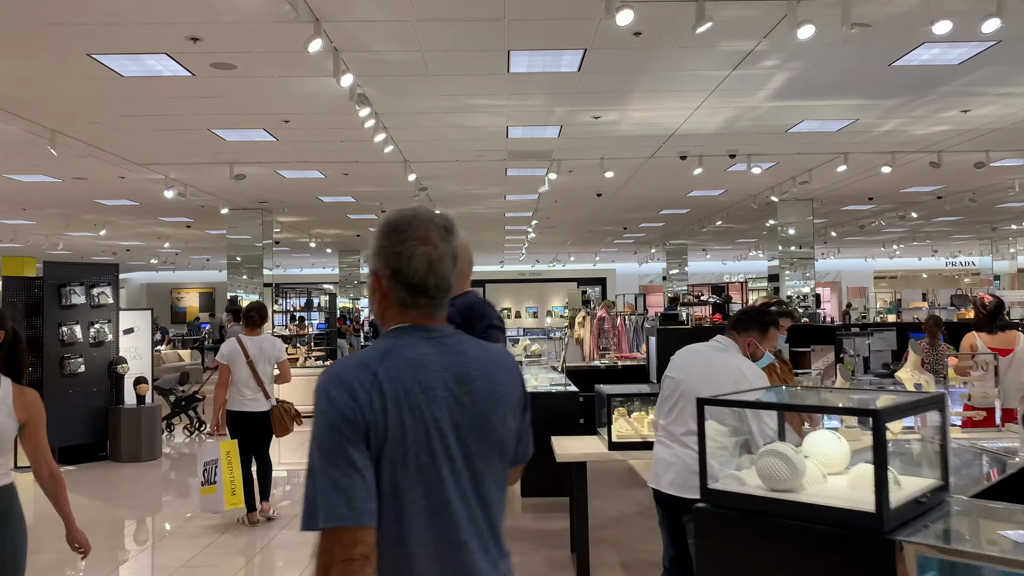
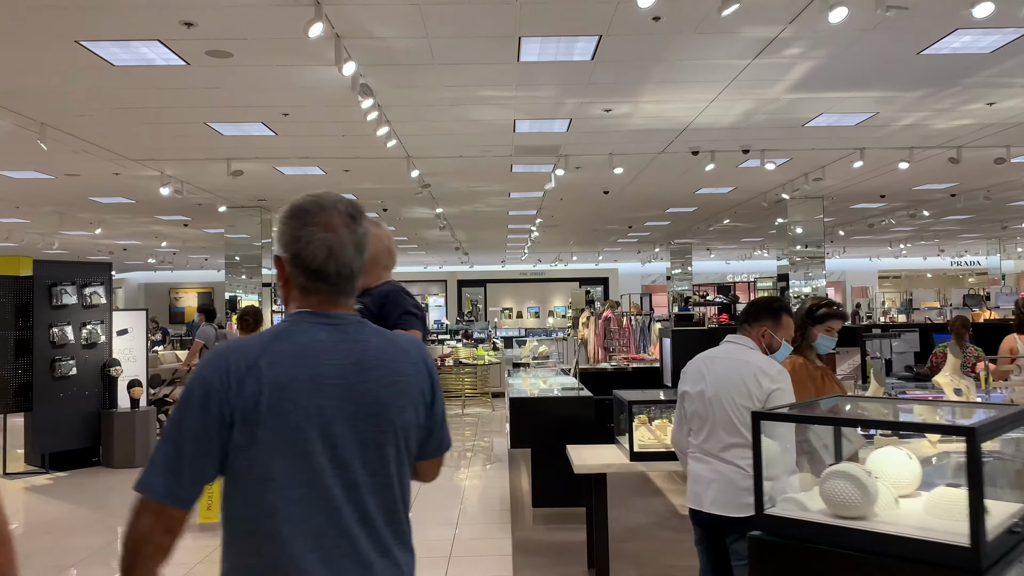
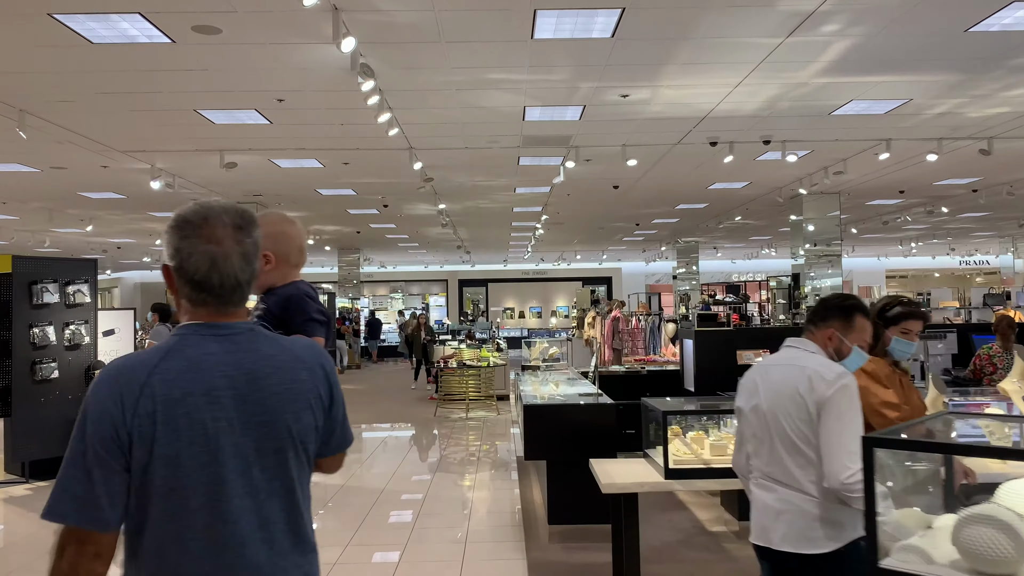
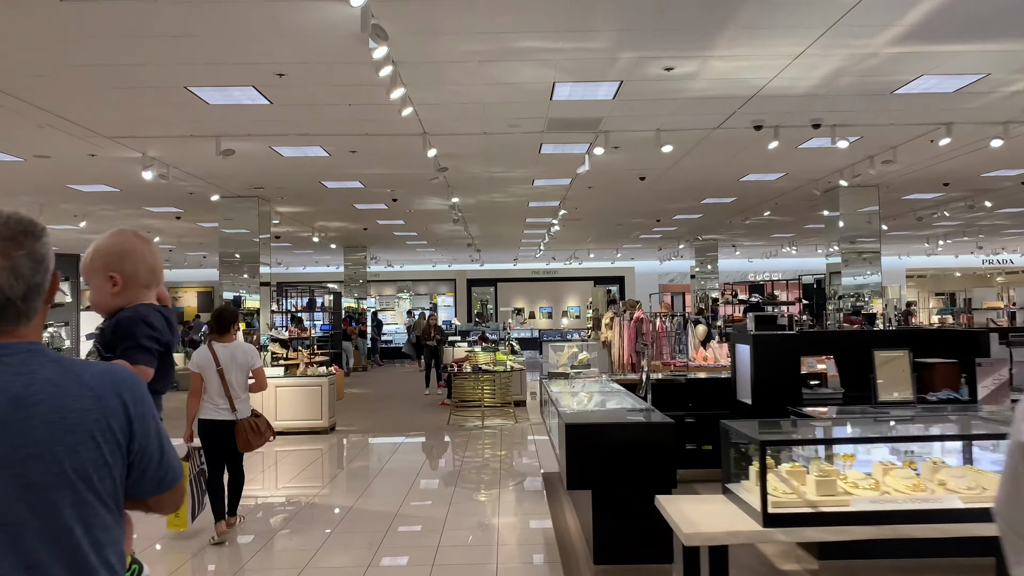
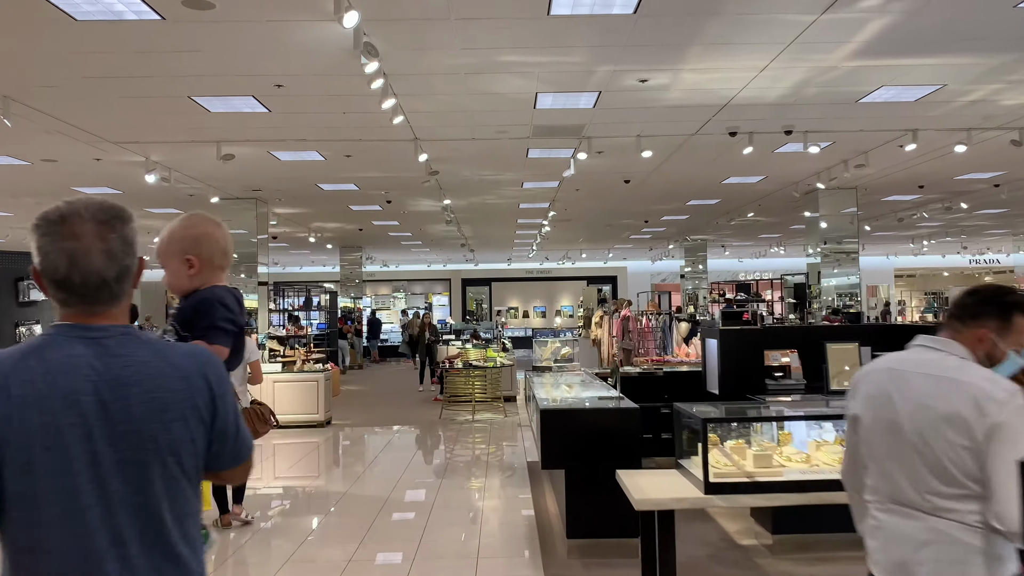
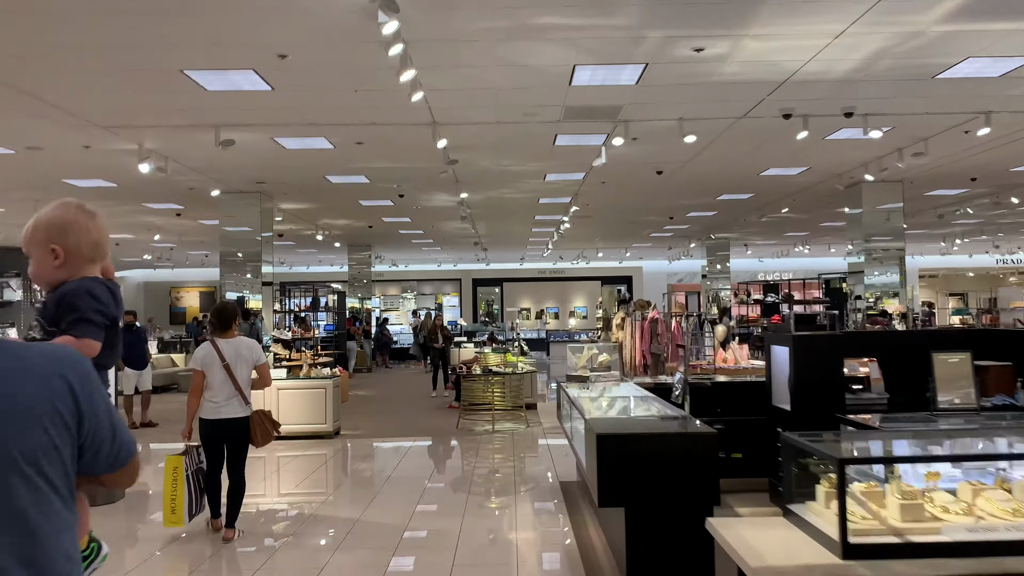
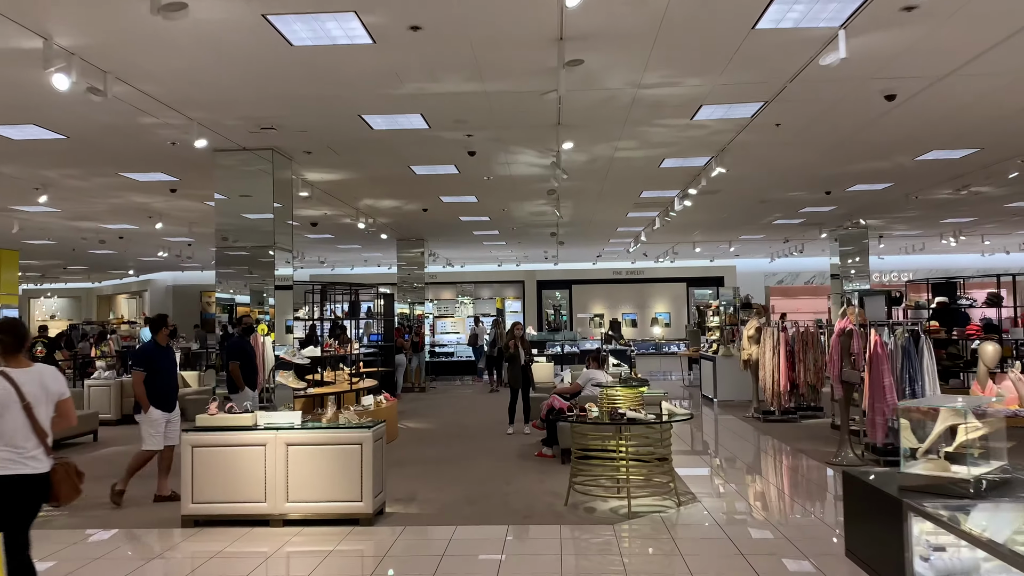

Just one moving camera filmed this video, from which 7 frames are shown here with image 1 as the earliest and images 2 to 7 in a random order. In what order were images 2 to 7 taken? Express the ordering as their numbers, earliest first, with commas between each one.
2, 3, 5, 4, 6, 7
